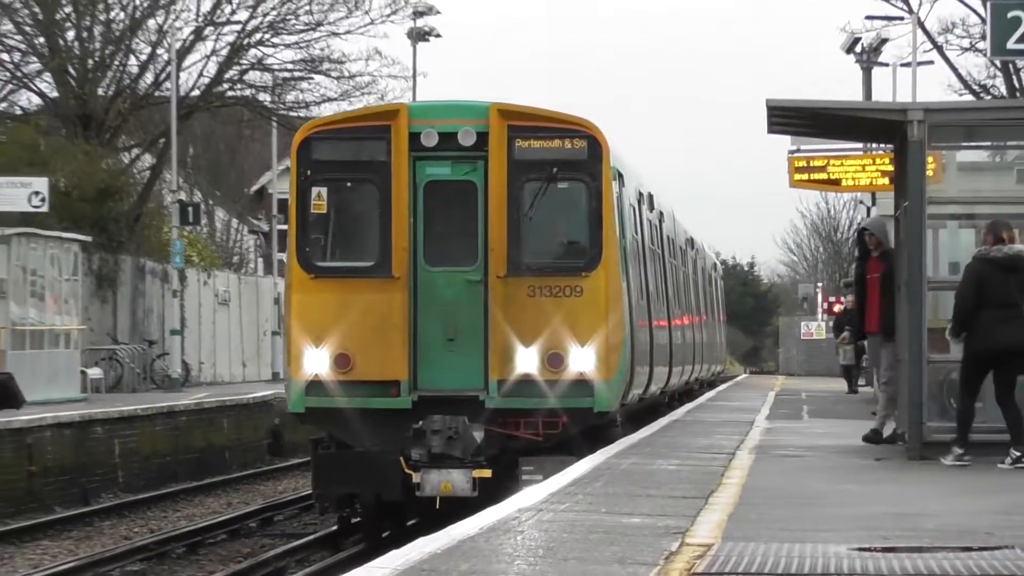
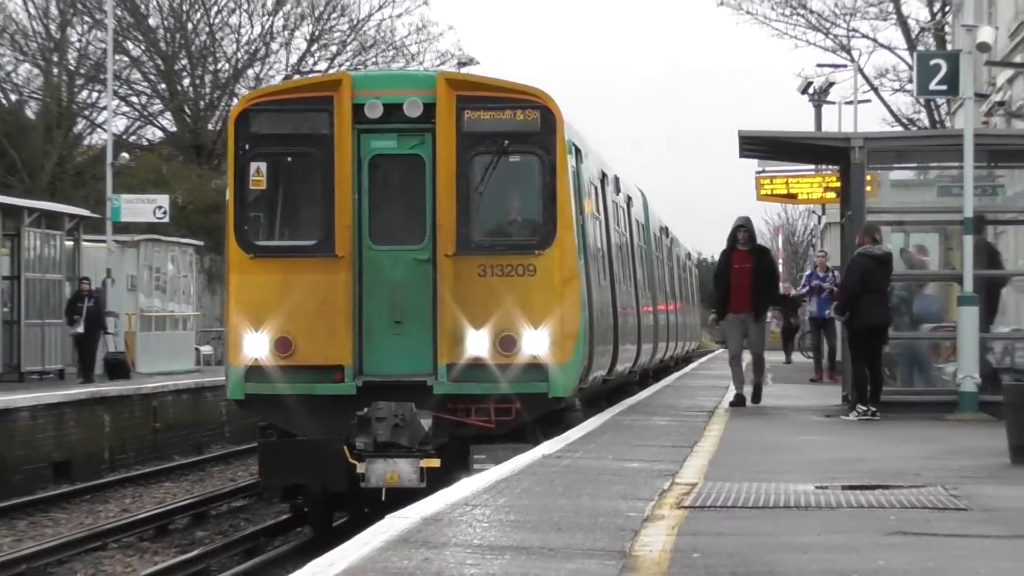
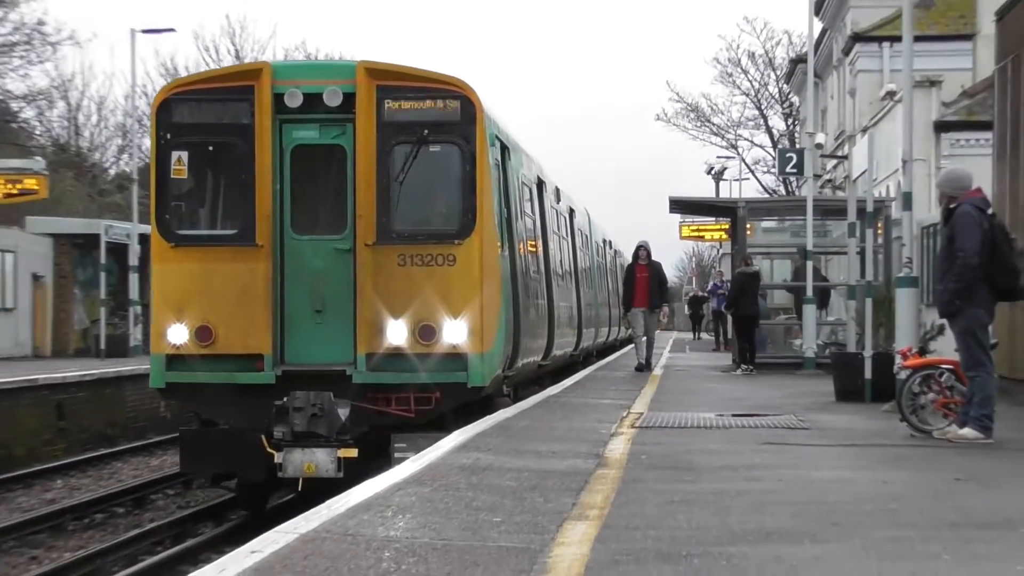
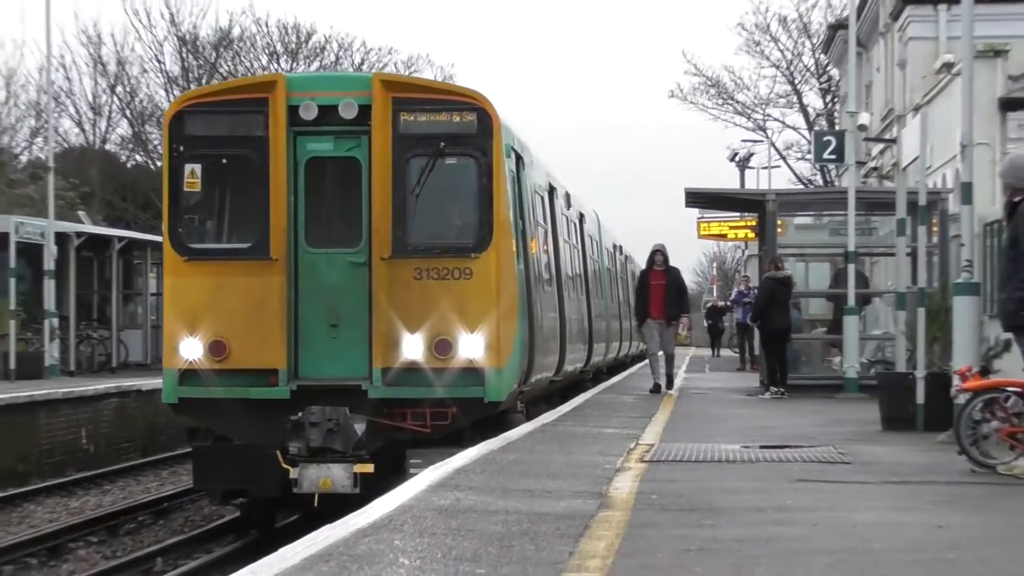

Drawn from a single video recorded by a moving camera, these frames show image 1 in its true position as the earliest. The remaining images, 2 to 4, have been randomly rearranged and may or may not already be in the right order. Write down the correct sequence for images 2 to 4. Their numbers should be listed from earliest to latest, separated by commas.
2, 4, 3
